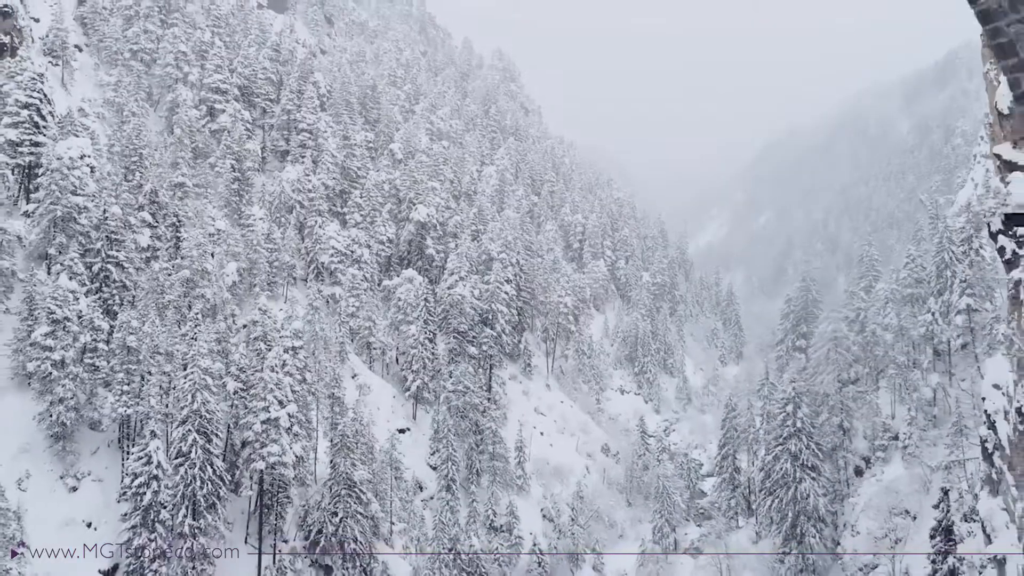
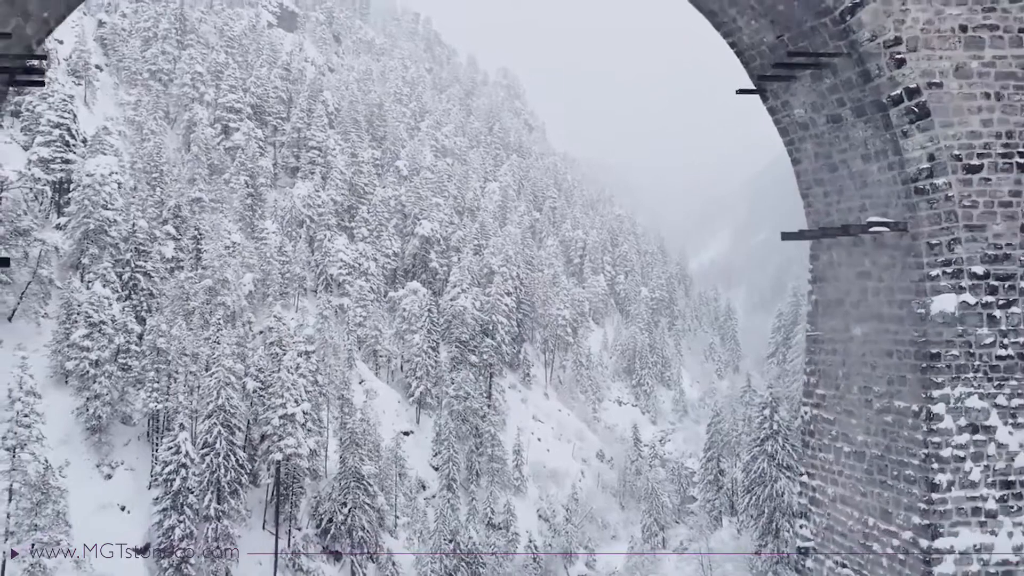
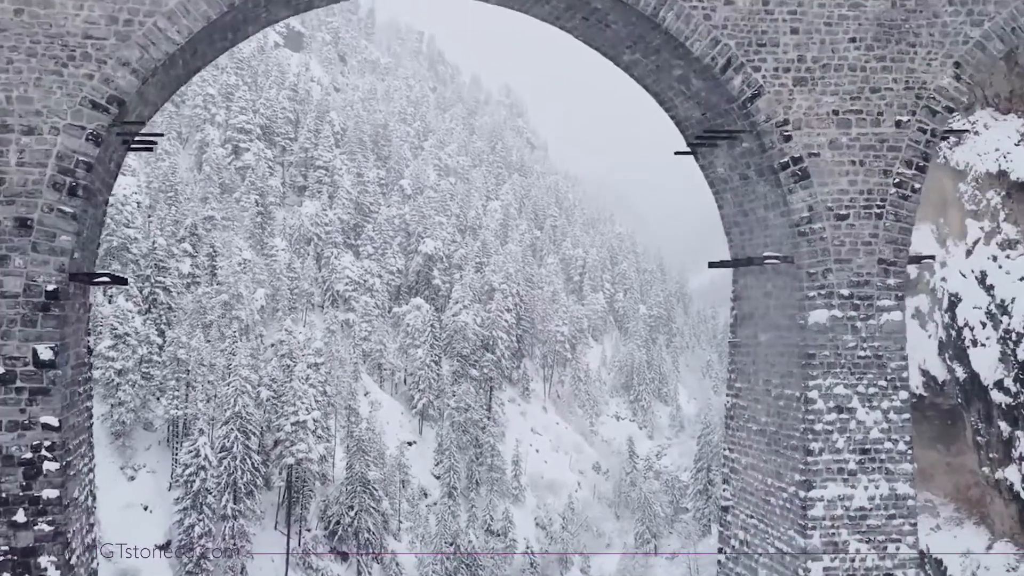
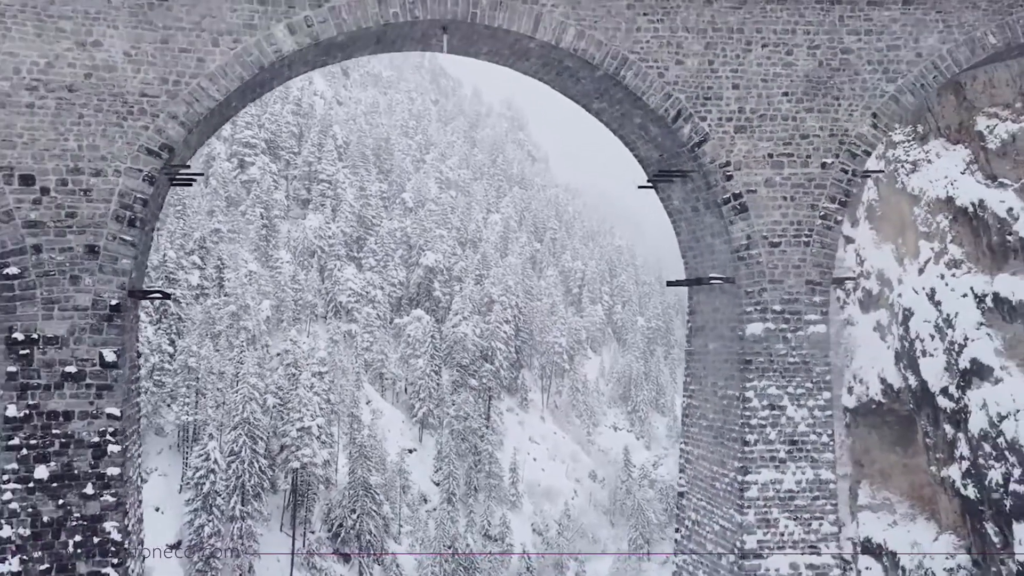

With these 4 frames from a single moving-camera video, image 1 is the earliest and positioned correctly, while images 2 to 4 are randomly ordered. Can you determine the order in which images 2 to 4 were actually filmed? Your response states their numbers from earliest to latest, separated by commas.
2, 3, 4
